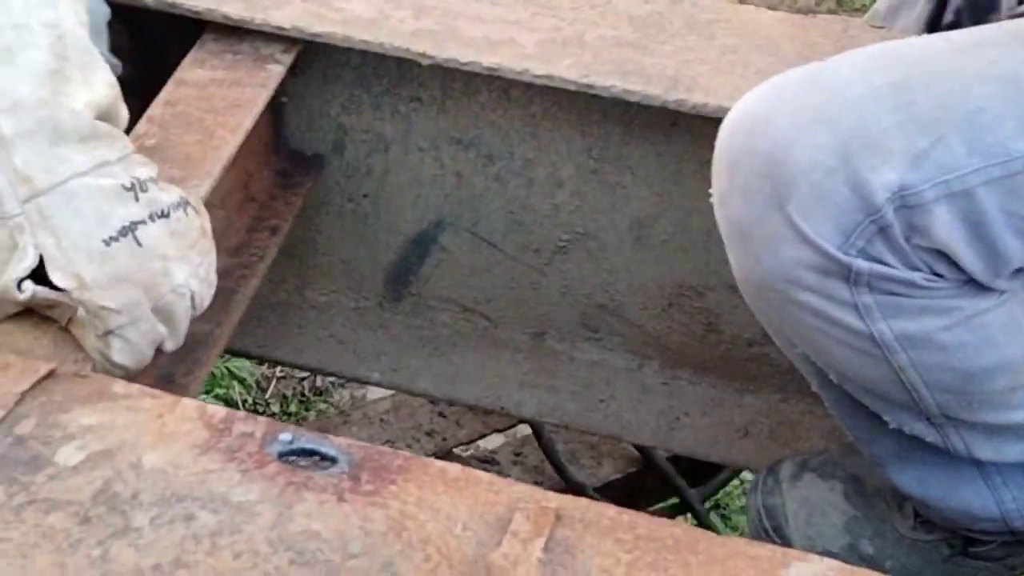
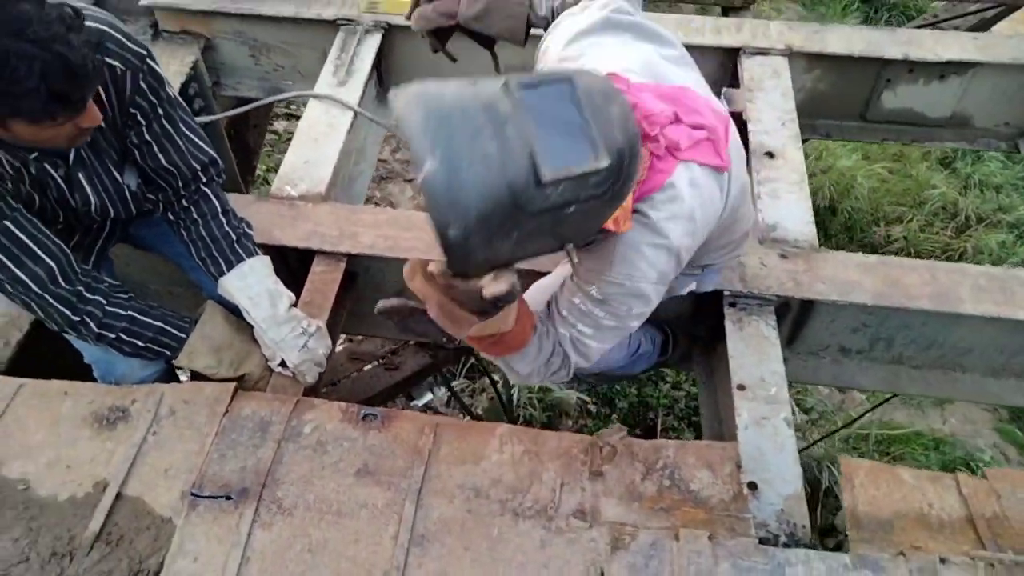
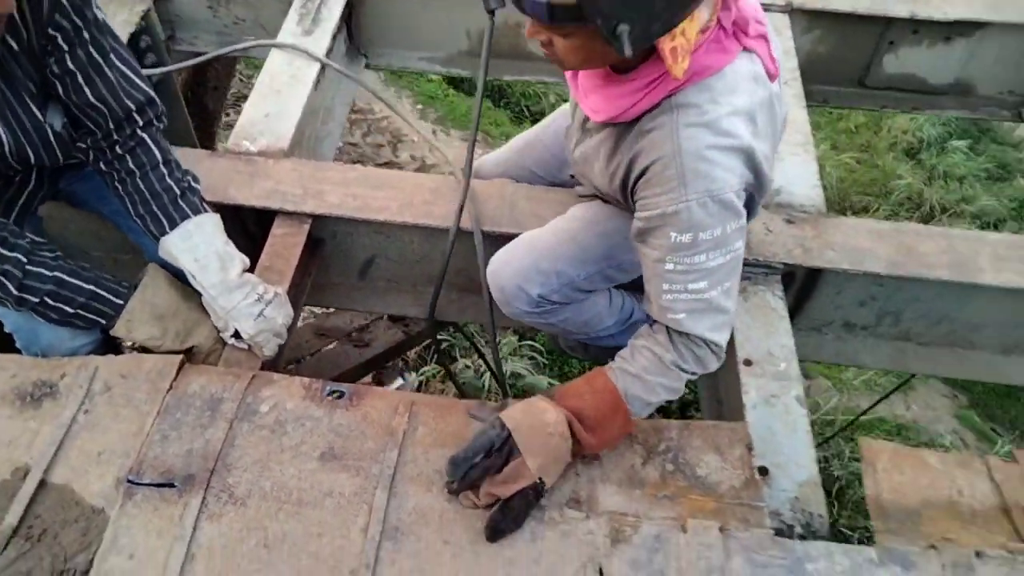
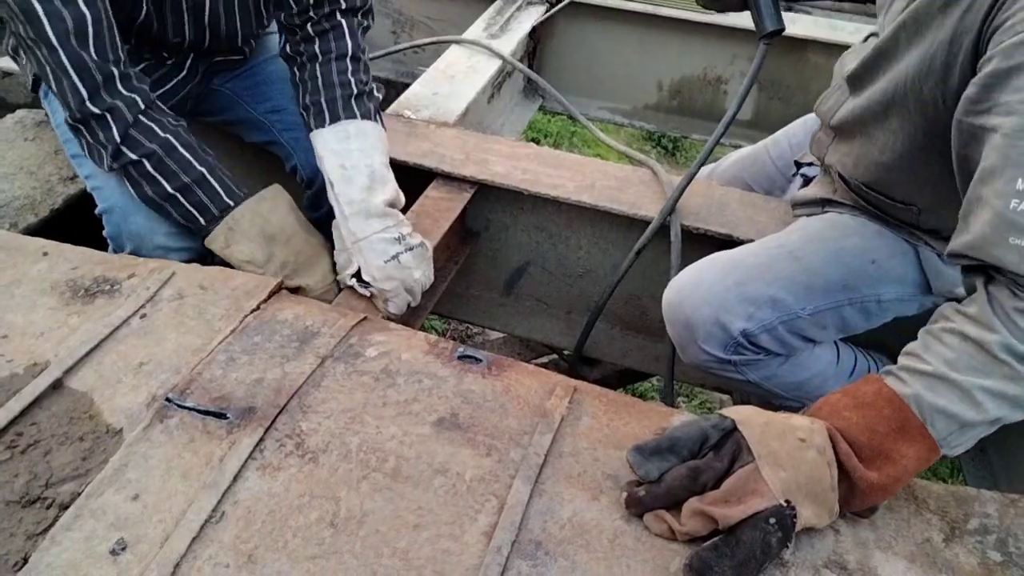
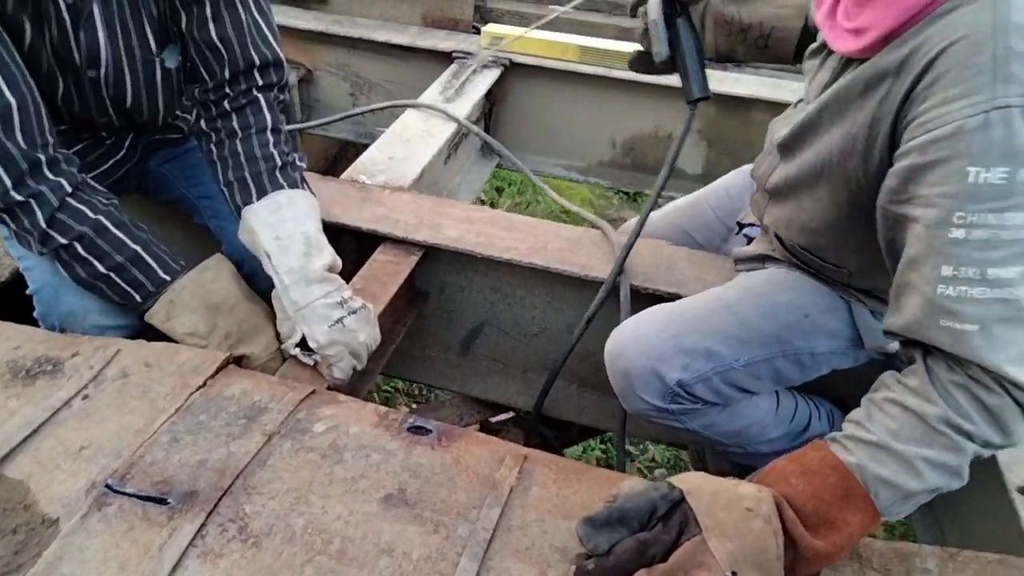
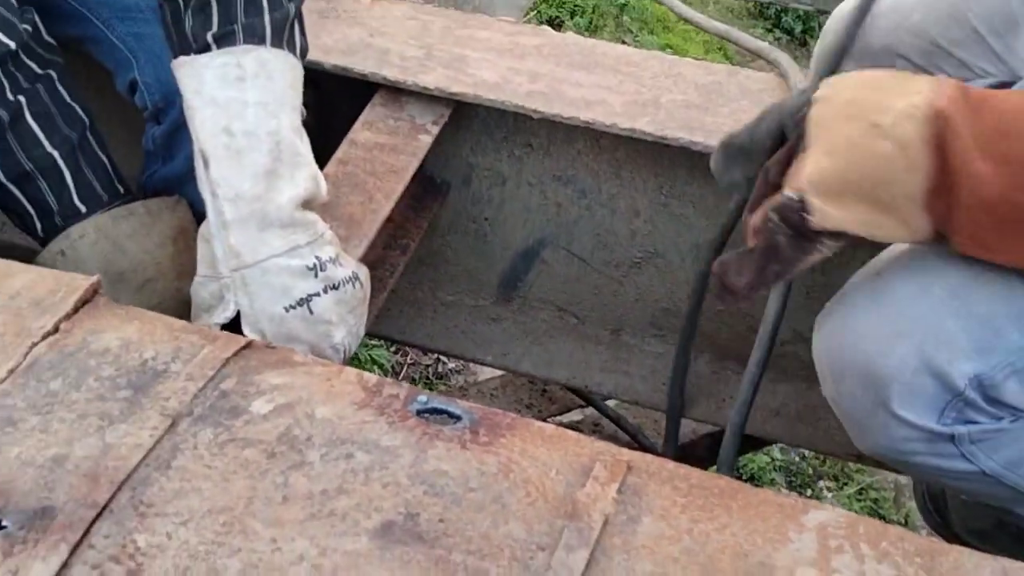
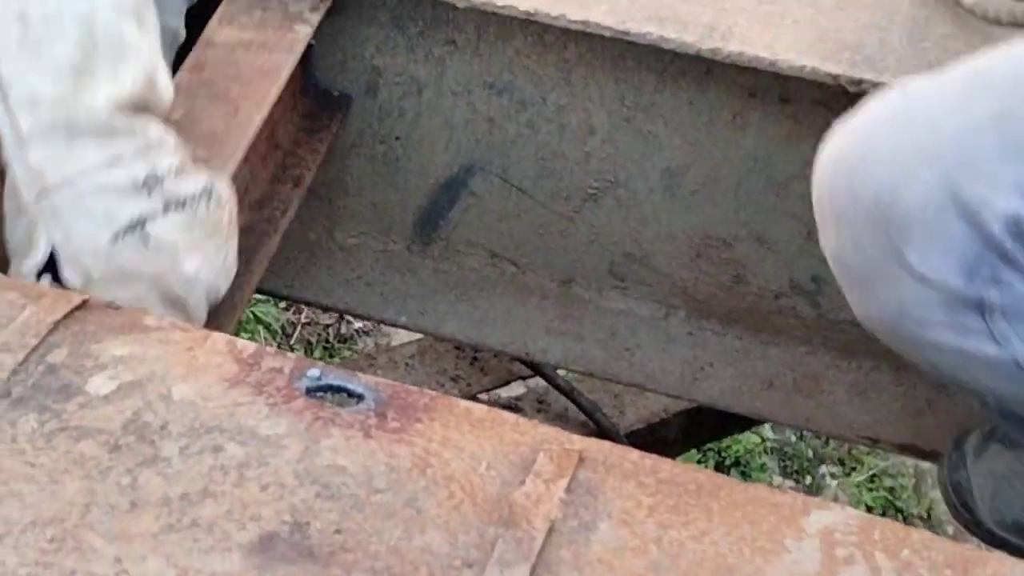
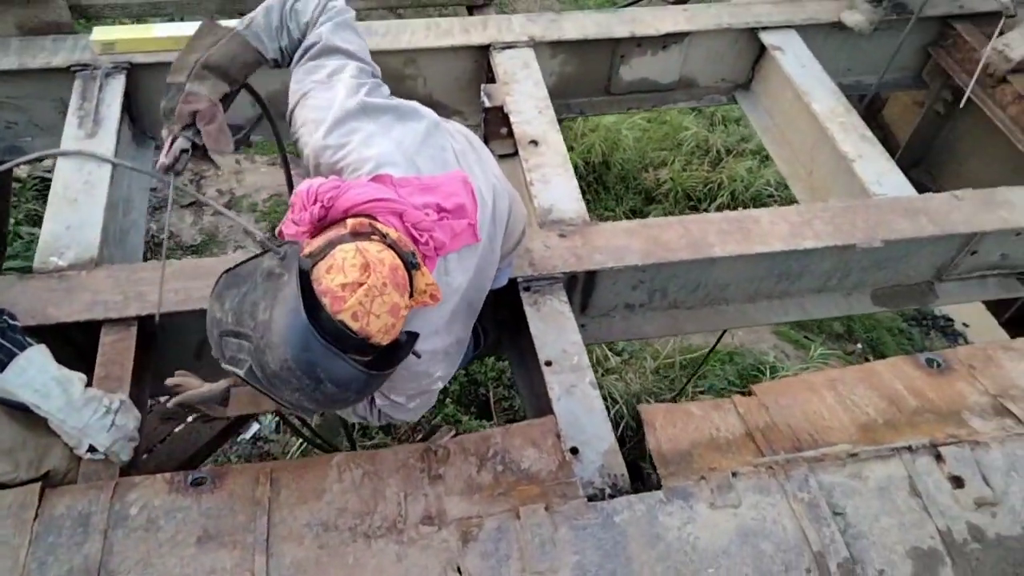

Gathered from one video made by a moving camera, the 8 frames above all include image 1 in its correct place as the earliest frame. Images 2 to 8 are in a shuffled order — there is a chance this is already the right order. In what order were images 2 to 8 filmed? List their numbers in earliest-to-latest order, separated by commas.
7, 6, 4, 5, 3, 2, 8
